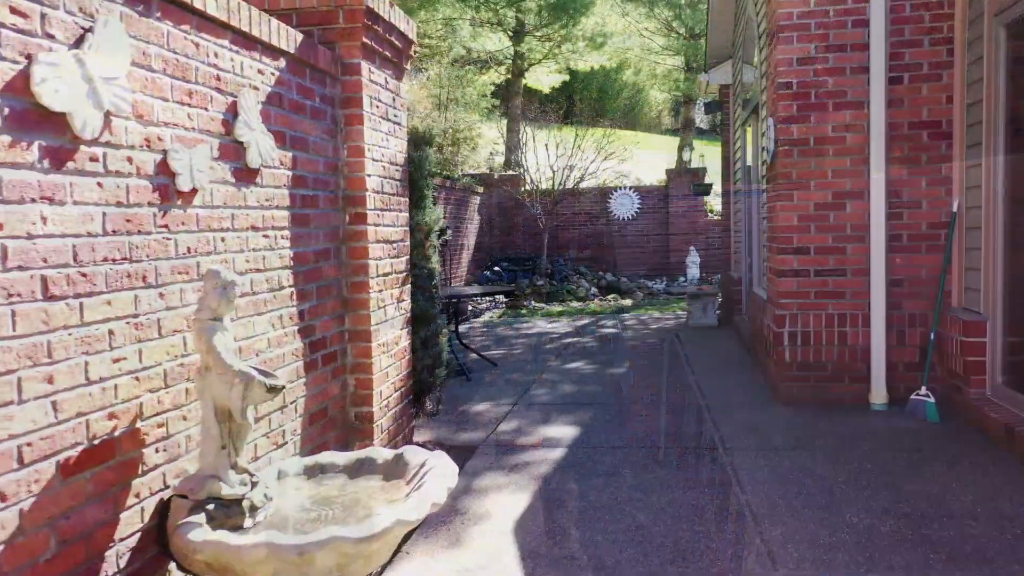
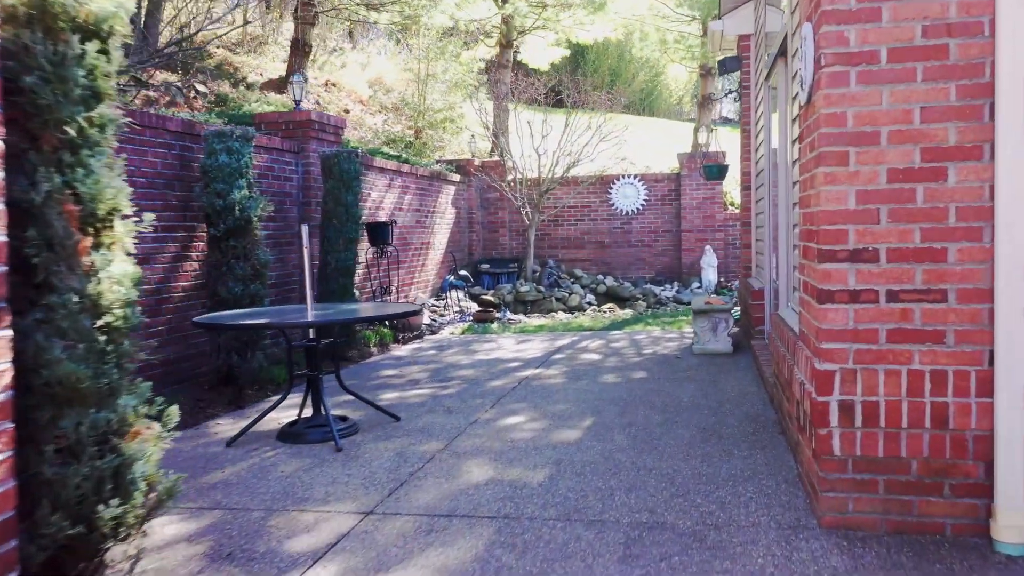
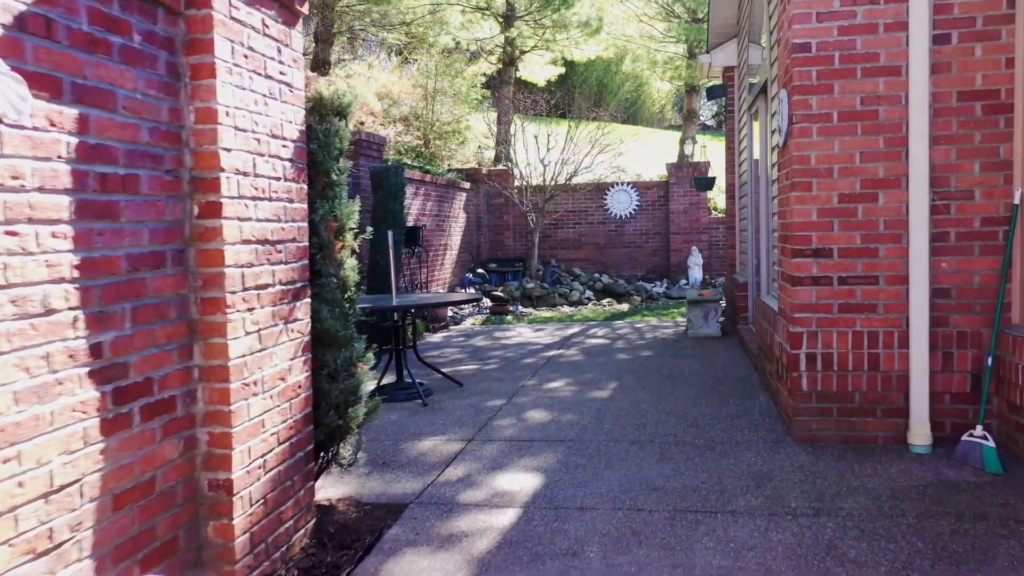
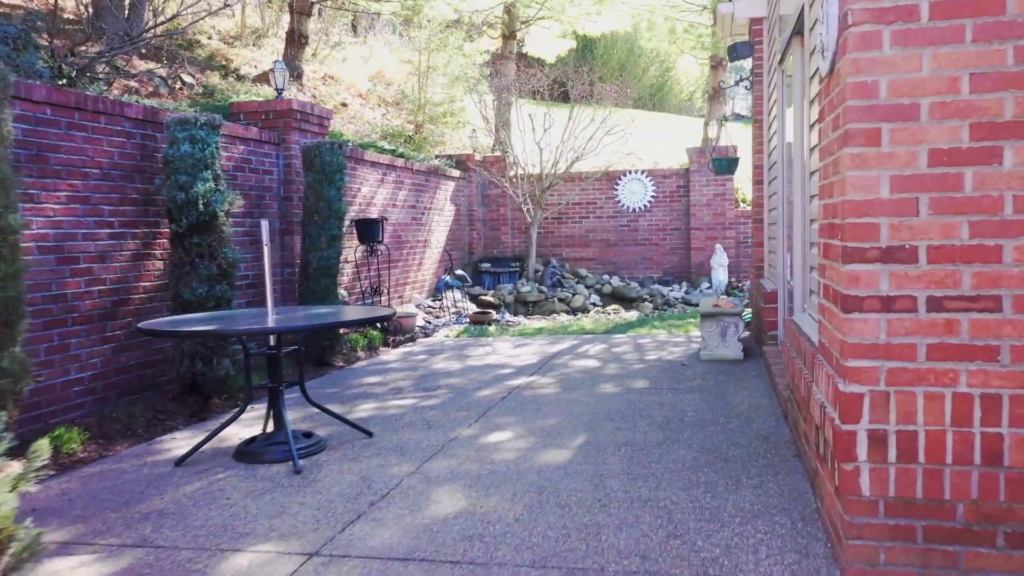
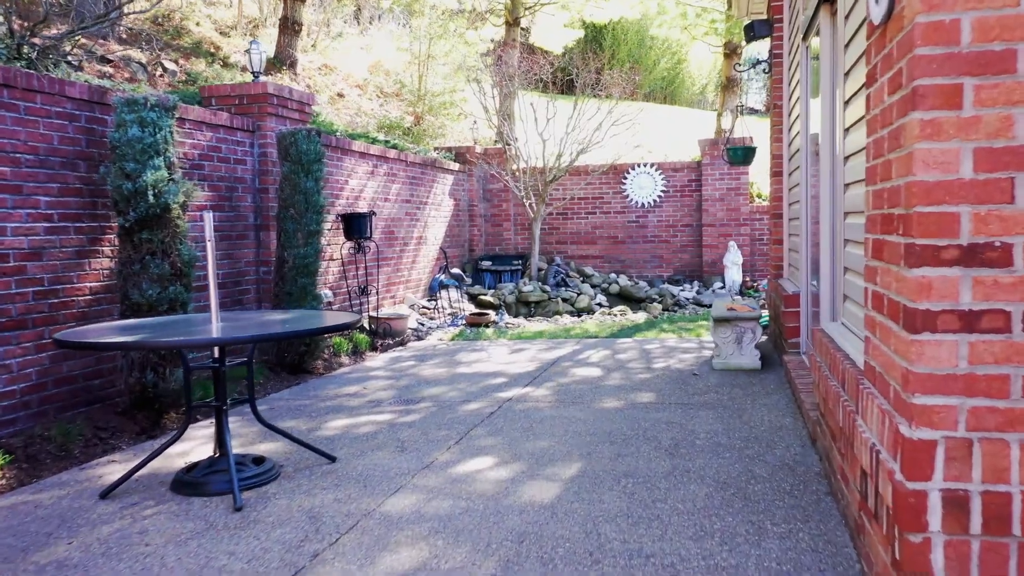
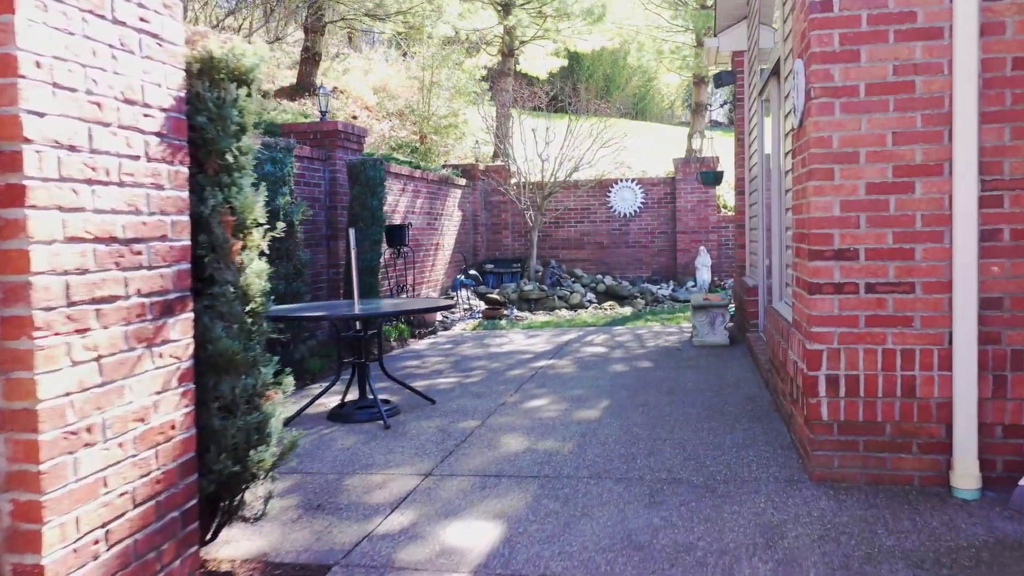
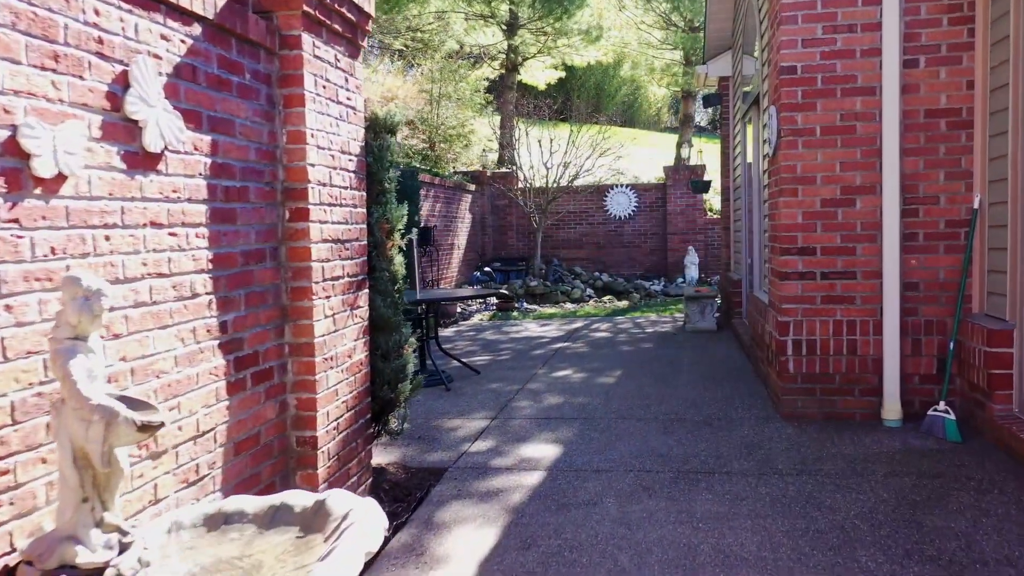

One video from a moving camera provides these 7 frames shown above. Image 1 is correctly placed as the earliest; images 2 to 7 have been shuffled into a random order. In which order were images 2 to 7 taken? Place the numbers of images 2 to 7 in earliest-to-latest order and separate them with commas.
7, 3, 6, 2, 4, 5
